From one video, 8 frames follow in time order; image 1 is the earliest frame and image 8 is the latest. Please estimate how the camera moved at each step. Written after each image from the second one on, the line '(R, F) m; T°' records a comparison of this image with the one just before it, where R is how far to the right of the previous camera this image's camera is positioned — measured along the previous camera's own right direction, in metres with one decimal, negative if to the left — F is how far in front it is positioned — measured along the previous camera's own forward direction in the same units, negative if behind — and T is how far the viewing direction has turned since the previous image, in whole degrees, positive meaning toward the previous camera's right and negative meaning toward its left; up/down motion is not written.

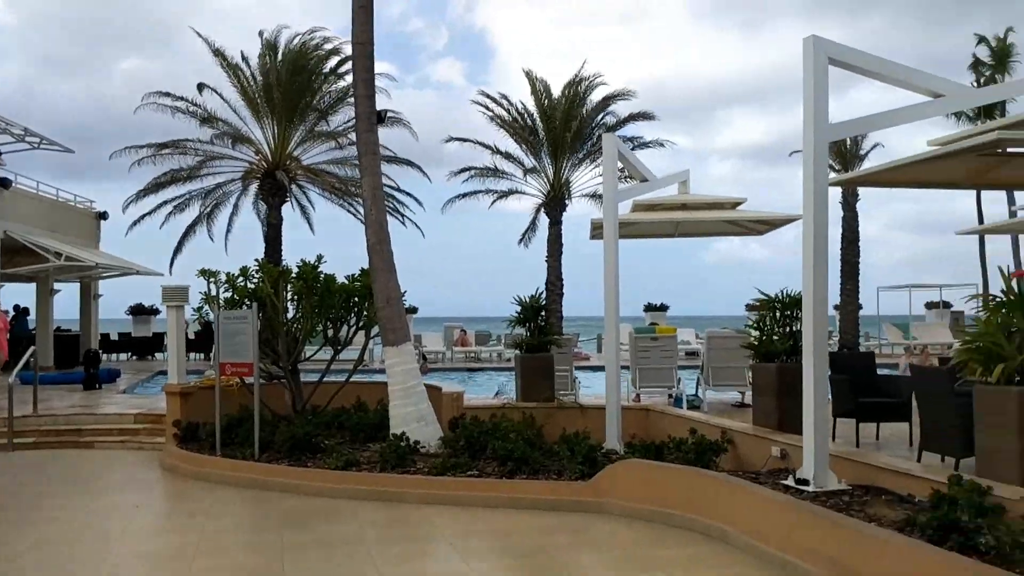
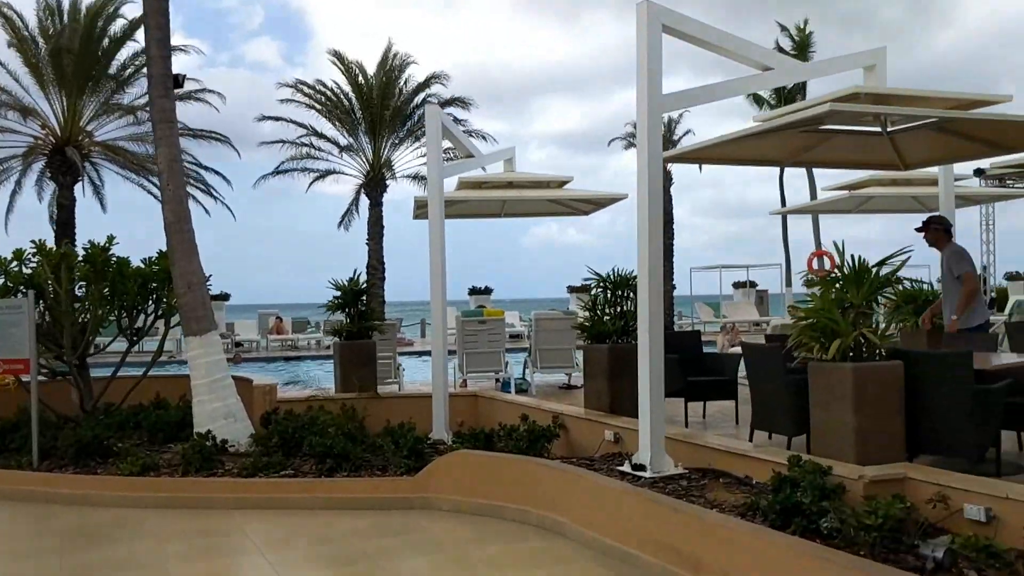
(0.0, +0.5) m; +11°
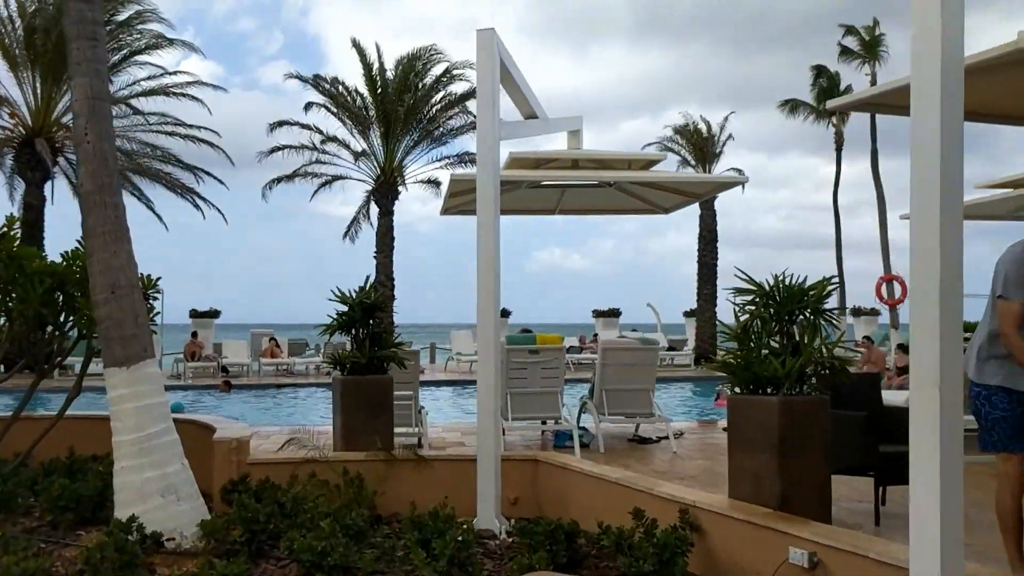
(-0.5, +2.7) m; 0°
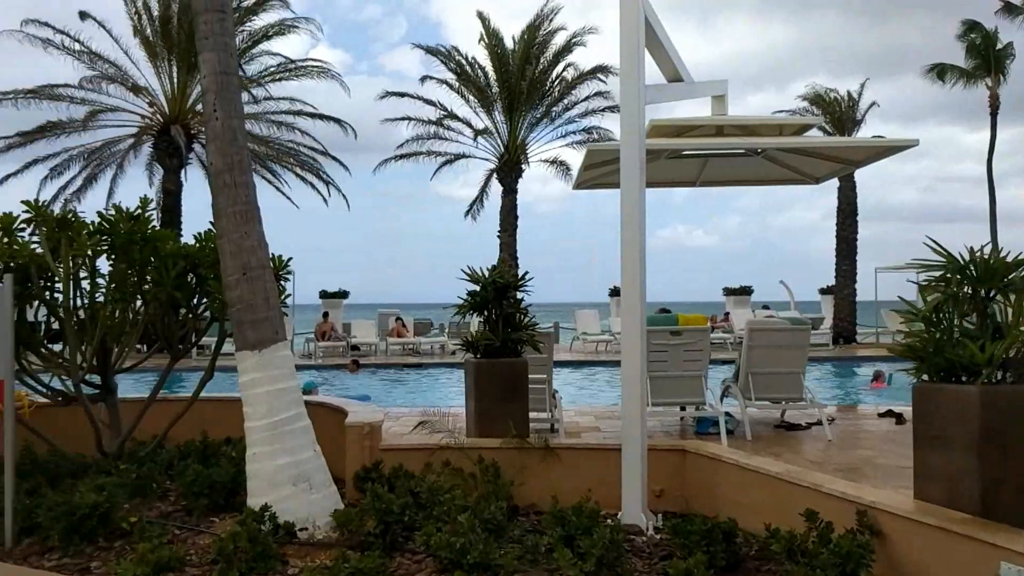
(-0.1, +0.4) m; -7°
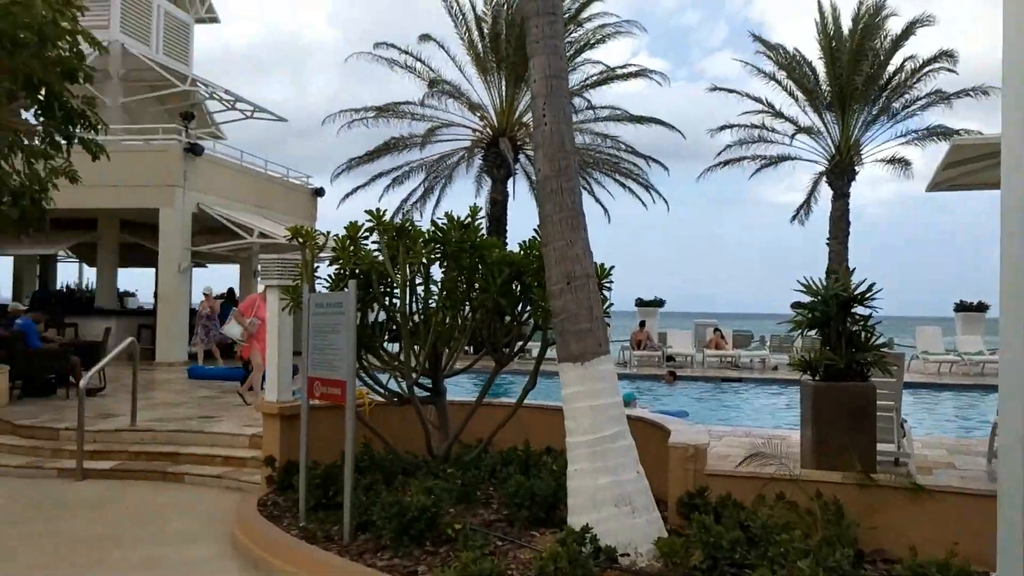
(-0.1, +0.3) m; -19°
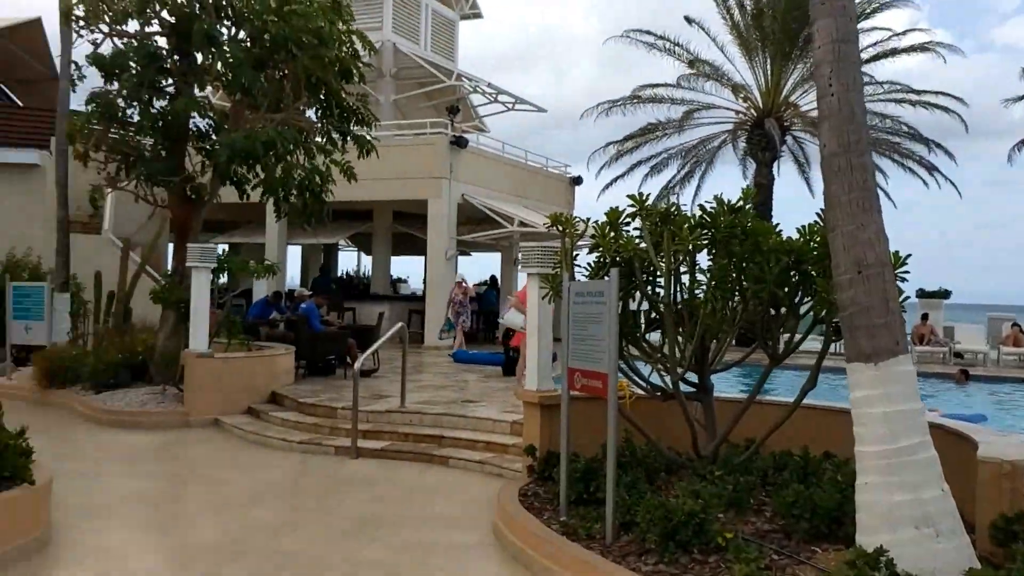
(-0.1, +0.3) m; -15°
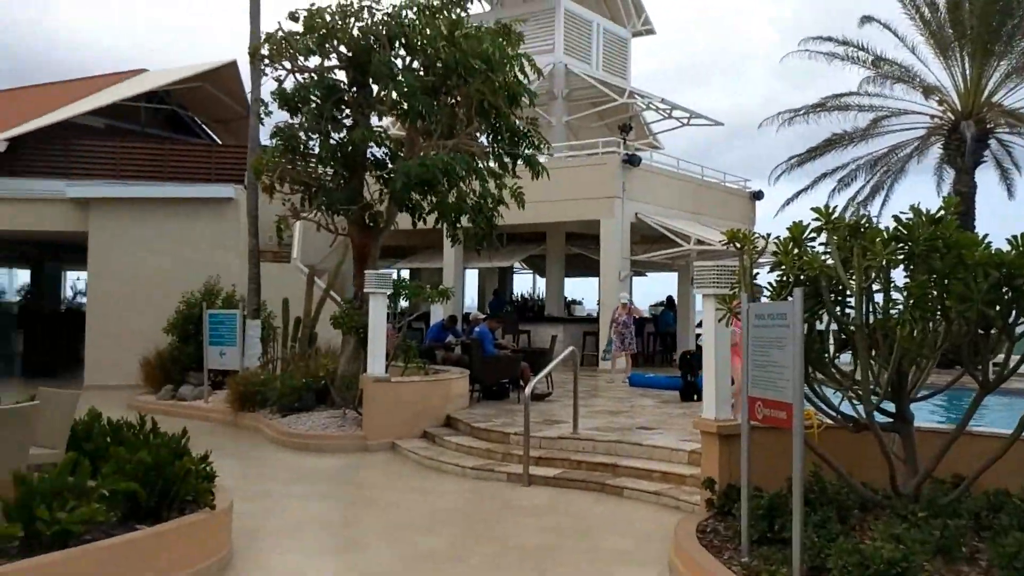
(0.0, +0.2) m; -11°
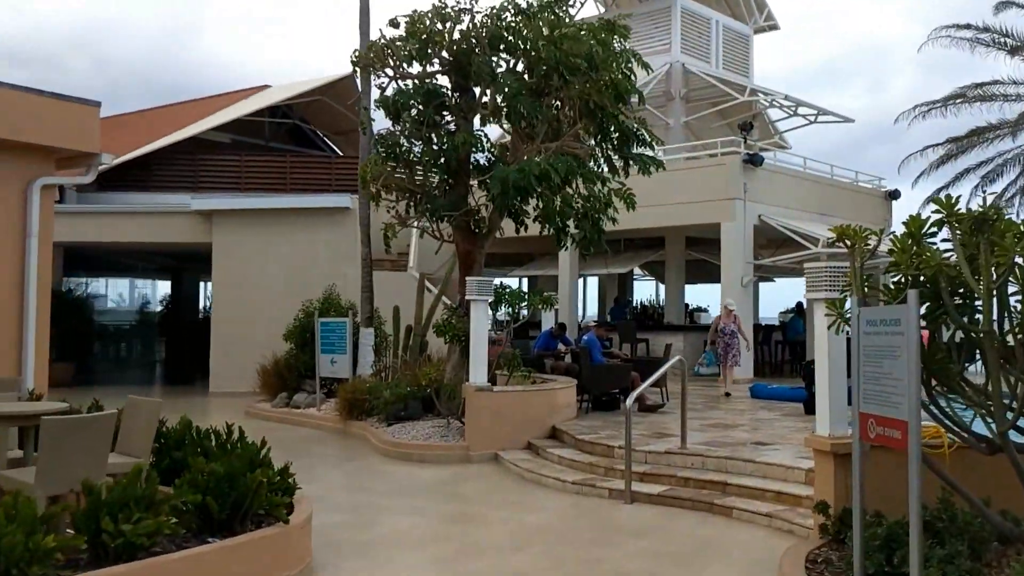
(+0.2, +0.4) m; -8°
